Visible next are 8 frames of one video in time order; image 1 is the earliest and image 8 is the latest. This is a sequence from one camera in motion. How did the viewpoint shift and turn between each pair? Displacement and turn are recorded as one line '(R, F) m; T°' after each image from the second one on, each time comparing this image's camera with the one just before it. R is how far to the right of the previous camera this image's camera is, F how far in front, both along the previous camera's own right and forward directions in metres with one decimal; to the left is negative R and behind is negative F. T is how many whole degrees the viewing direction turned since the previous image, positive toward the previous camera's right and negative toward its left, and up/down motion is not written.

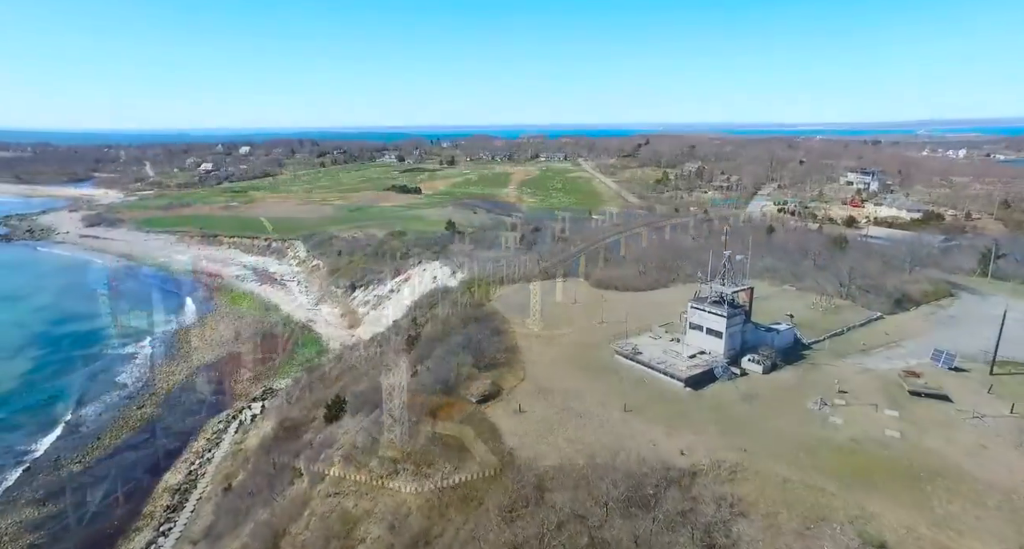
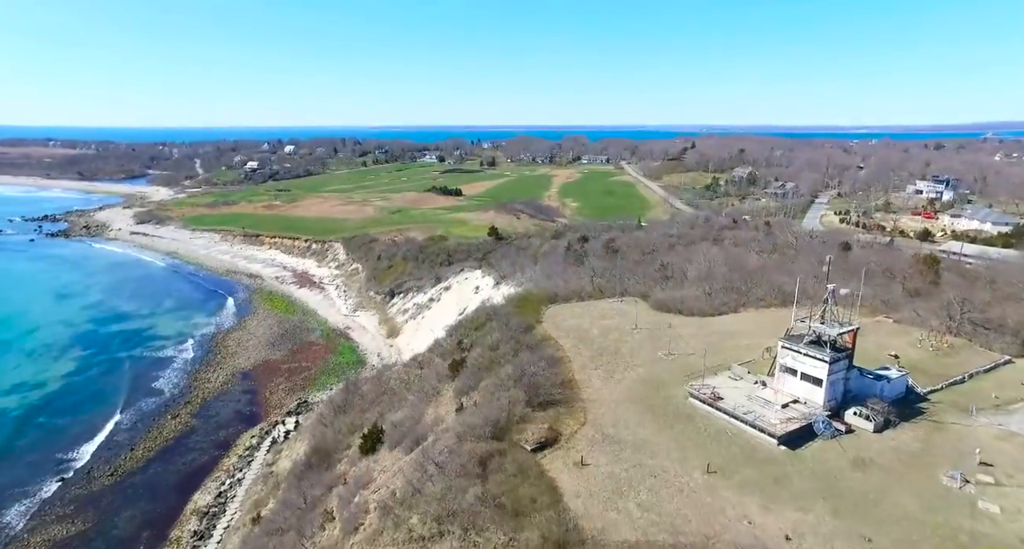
(-0.5, +1.9) m; -3°
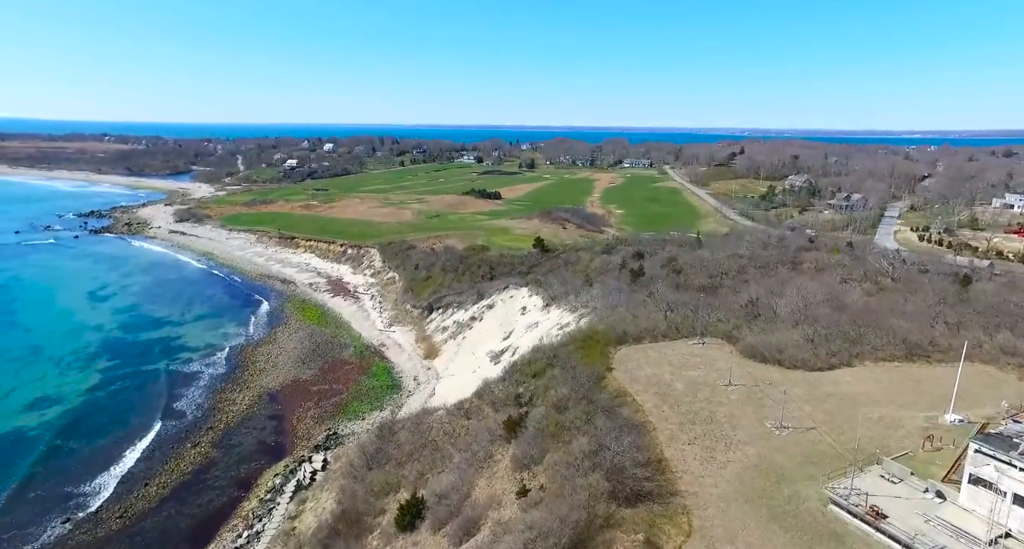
(-0.9, +3.2) m; -3°
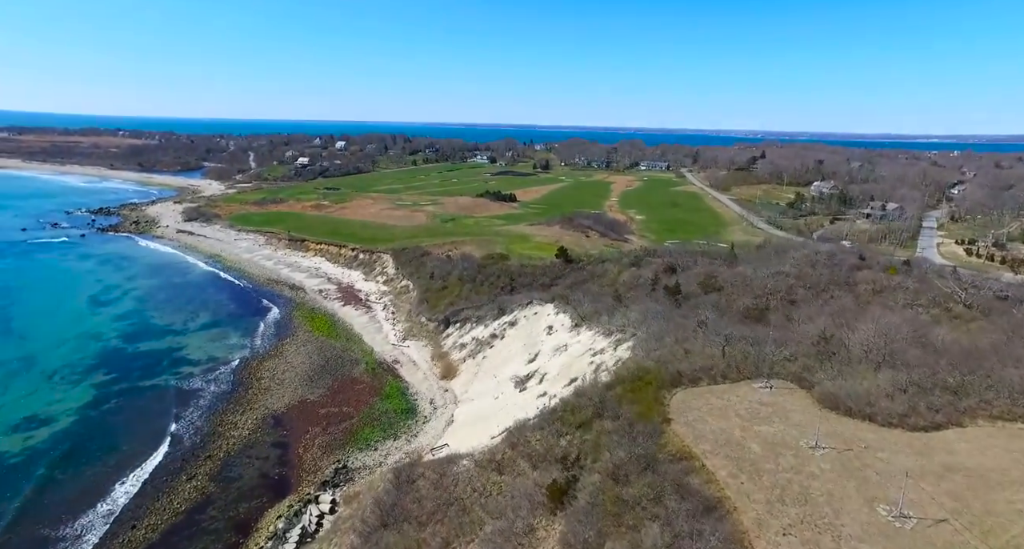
(-0.8, +2.6) m; -1°
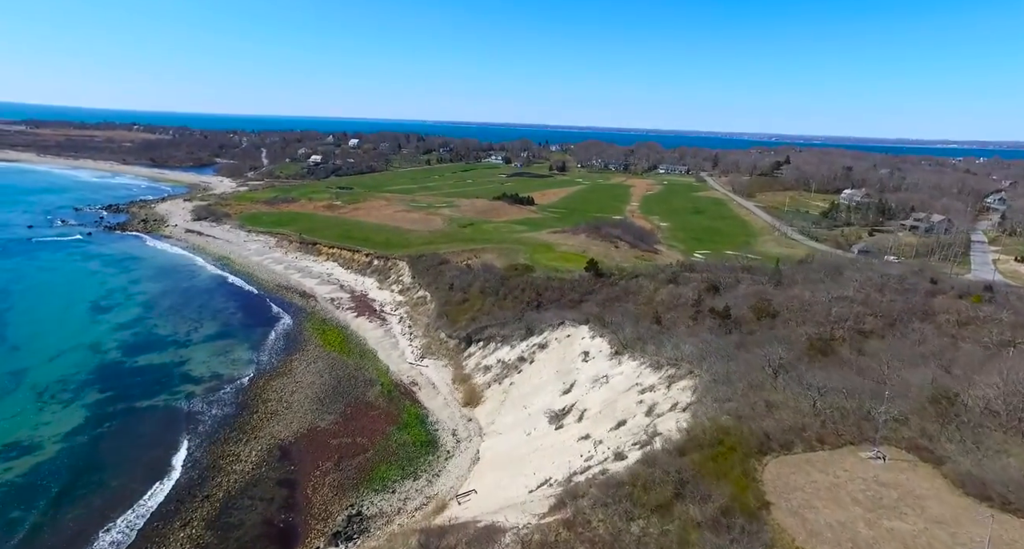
(-1.1, +3.0) m; -1°
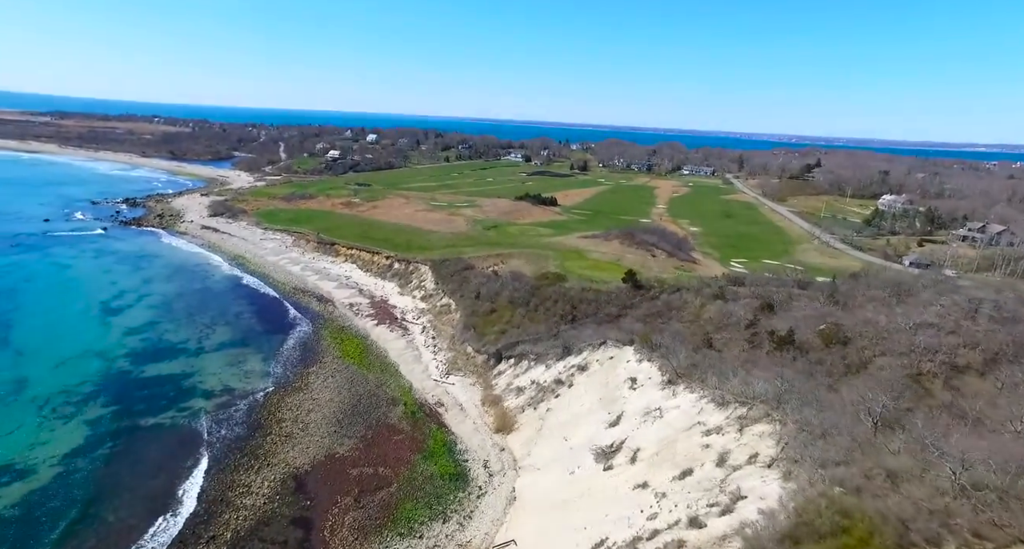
(-1.1, +2.7) m; -1°
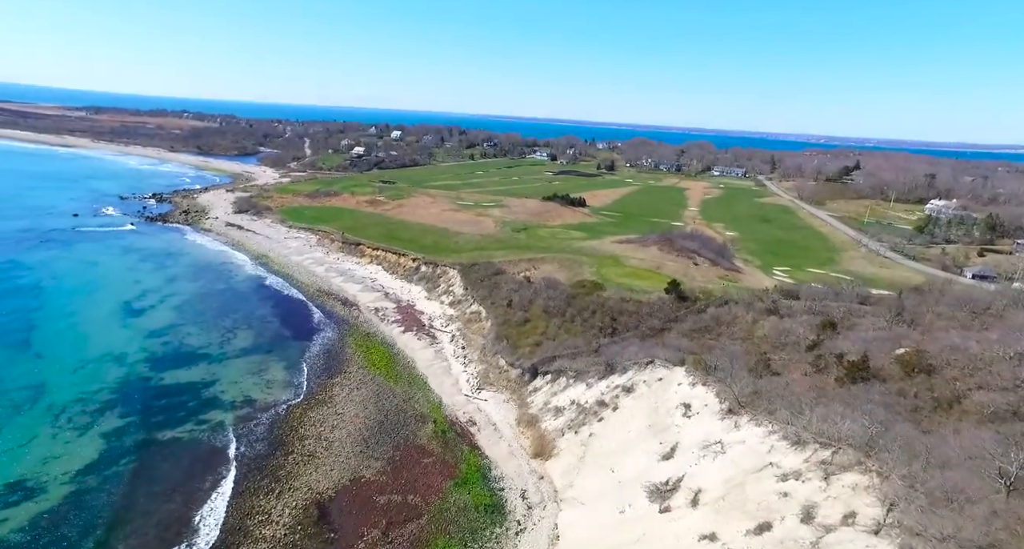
(-0.9, +2.1) m; -2°
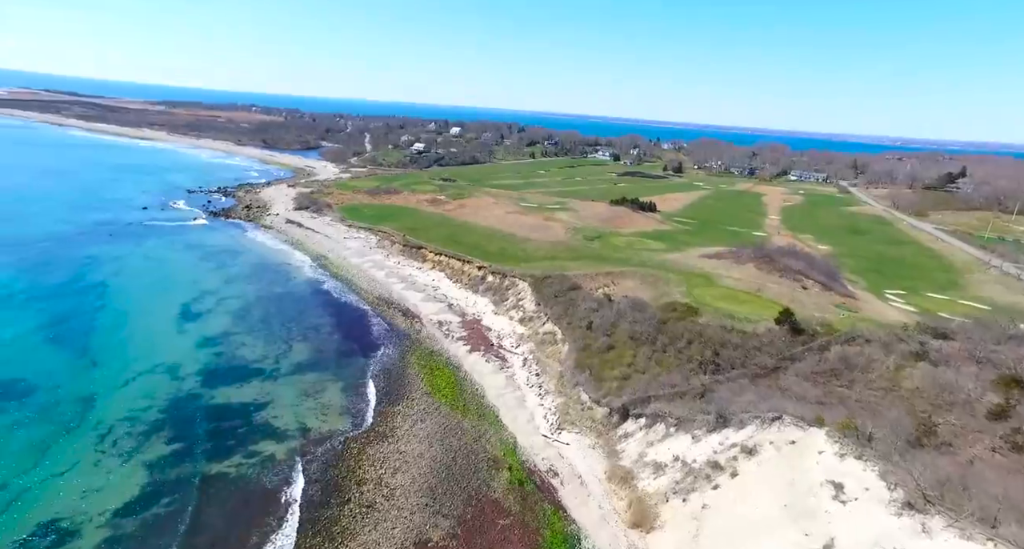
(-1.7, +4.2) m; -5°
